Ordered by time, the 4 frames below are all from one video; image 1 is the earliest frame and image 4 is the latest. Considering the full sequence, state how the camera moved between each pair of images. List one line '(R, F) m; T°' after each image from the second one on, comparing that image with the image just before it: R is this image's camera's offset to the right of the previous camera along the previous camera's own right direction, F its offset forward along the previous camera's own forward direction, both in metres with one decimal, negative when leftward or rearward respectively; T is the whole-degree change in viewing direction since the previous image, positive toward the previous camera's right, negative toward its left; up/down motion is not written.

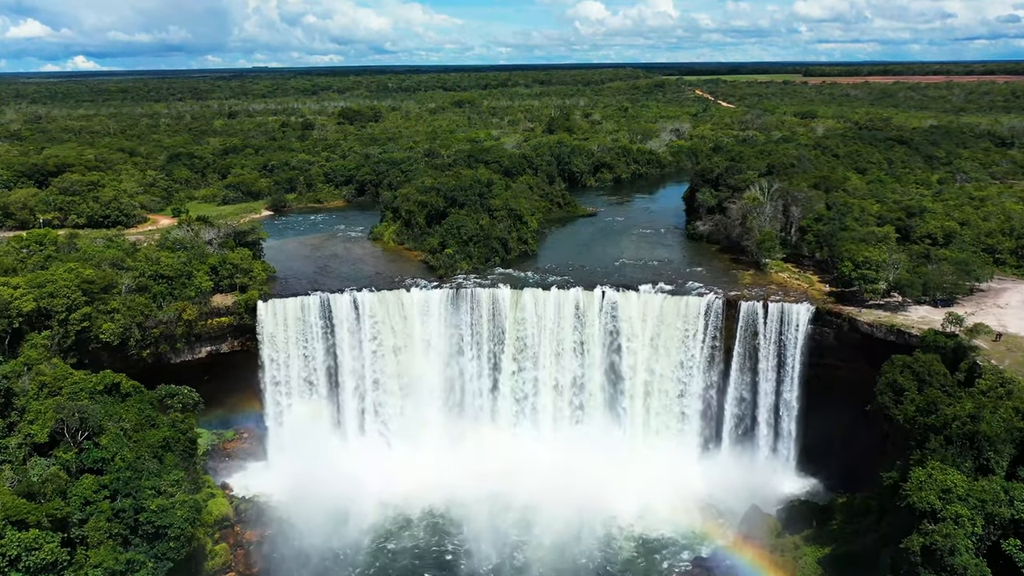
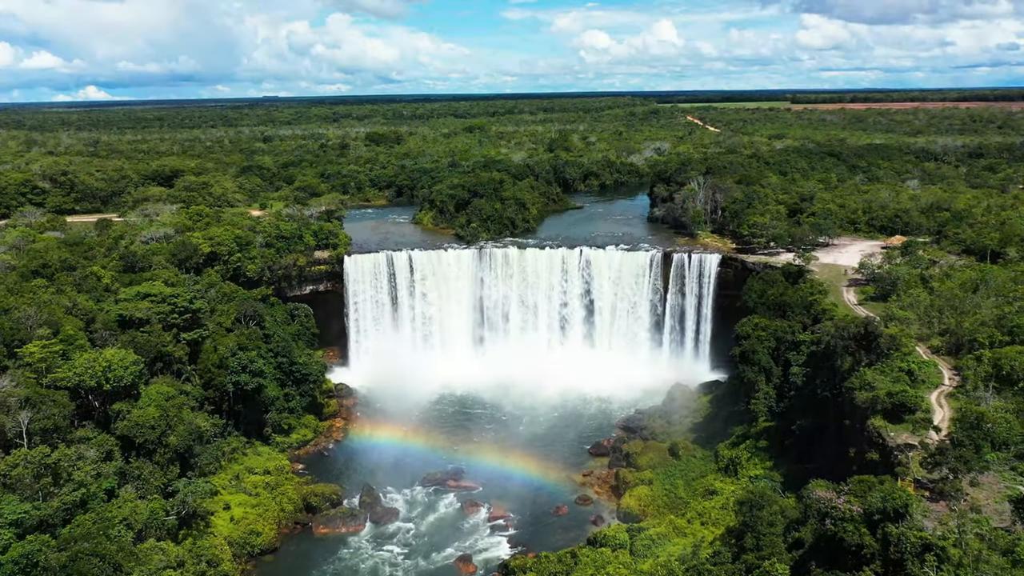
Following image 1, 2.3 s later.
(+1.2, -1.9) m; 0°
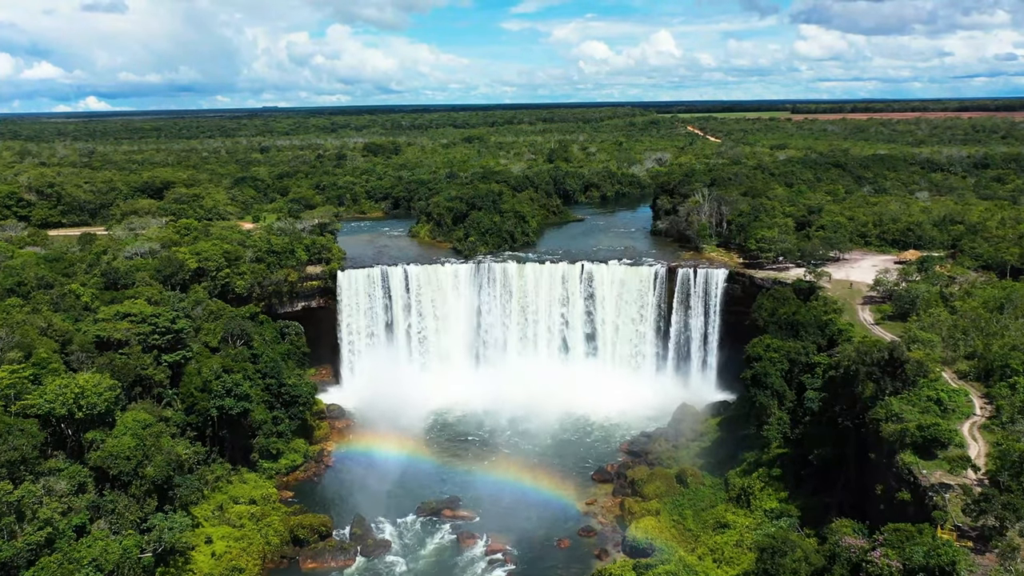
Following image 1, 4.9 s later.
(0.0, +0.5) m; 0°
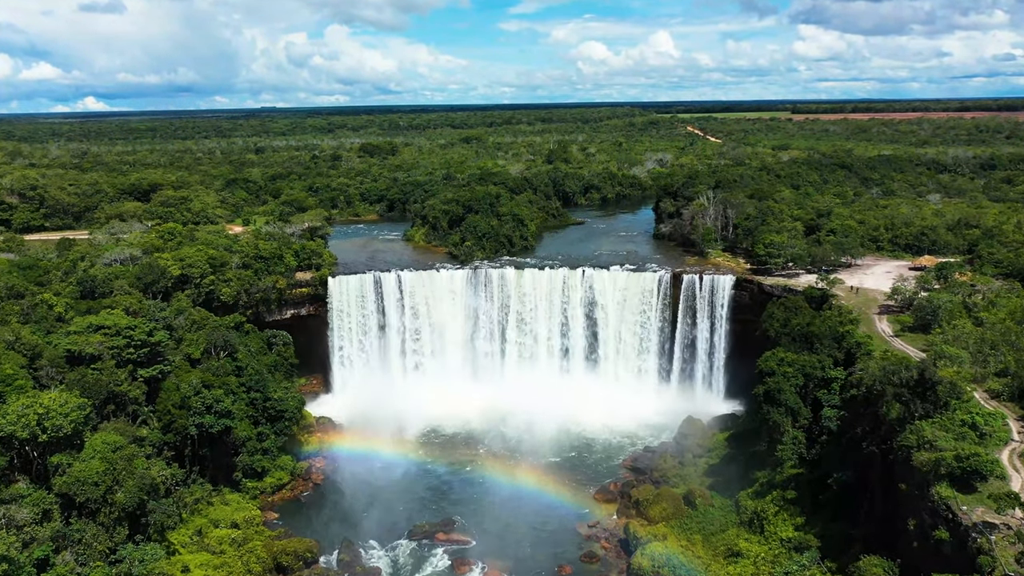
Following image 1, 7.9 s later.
(0.0, +0.6) m; 0°
